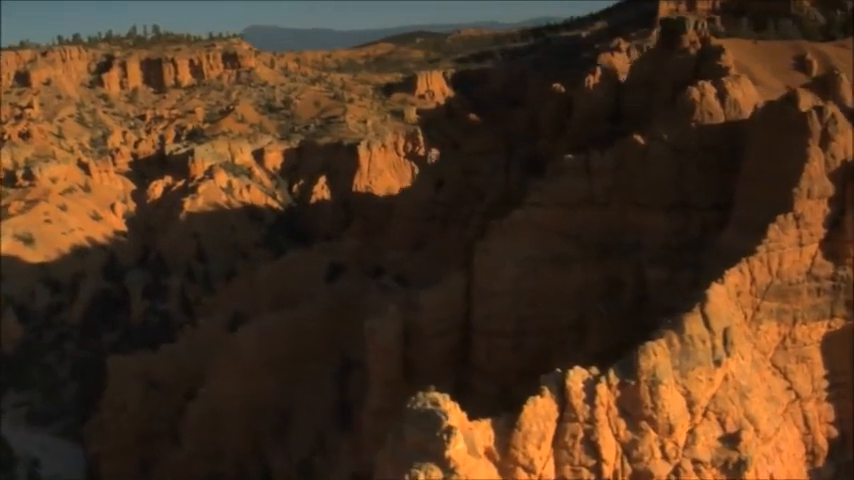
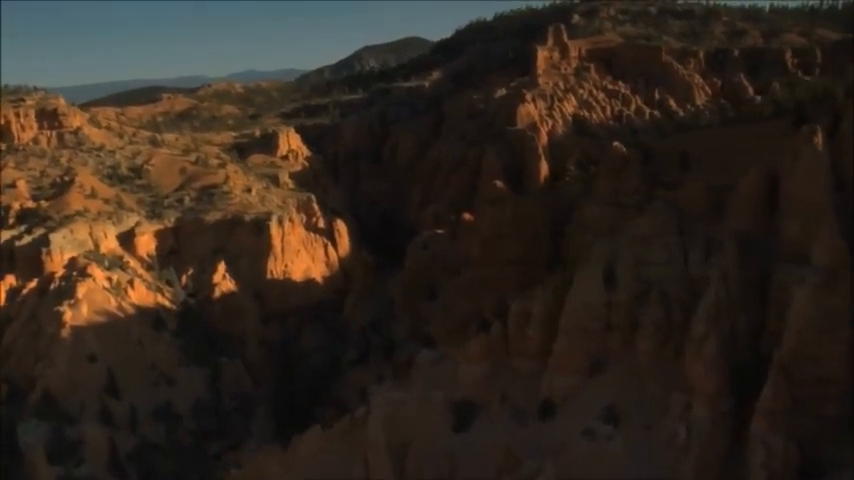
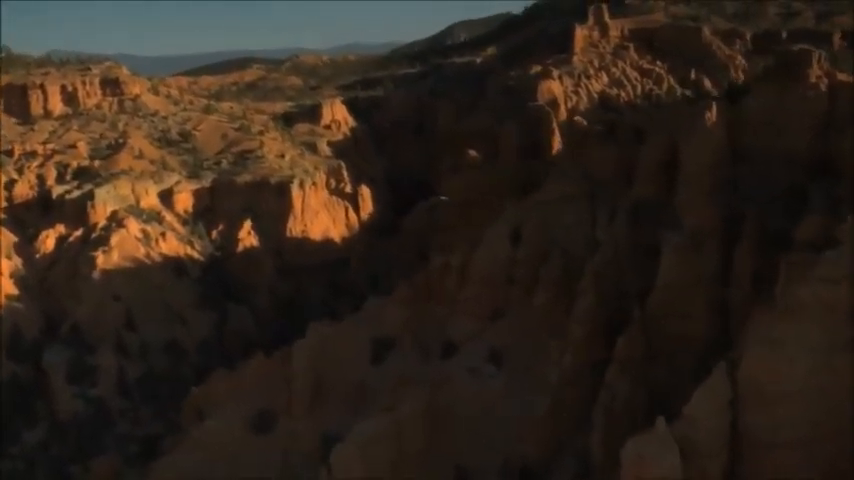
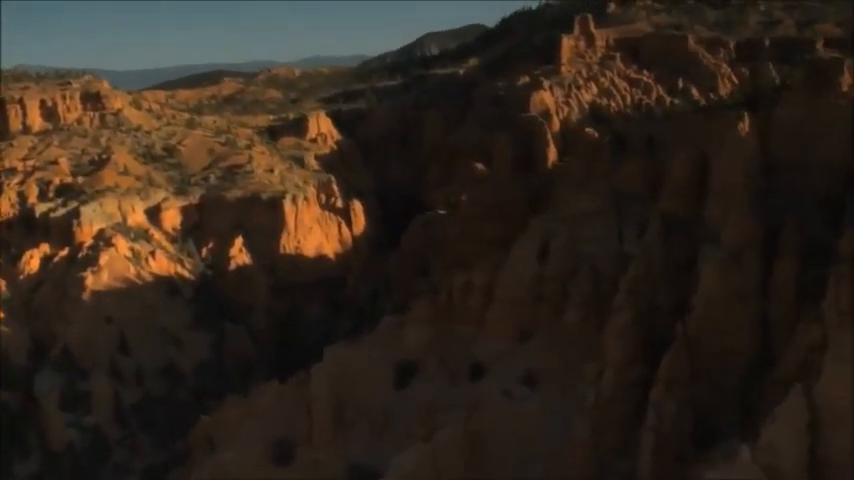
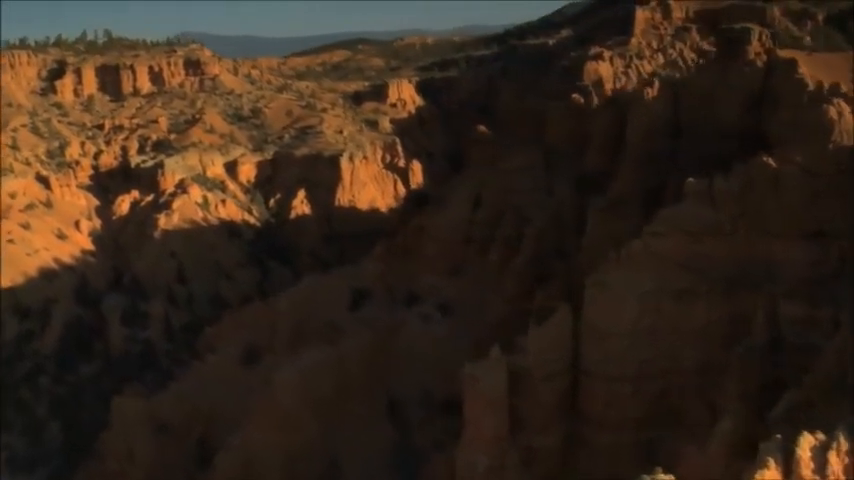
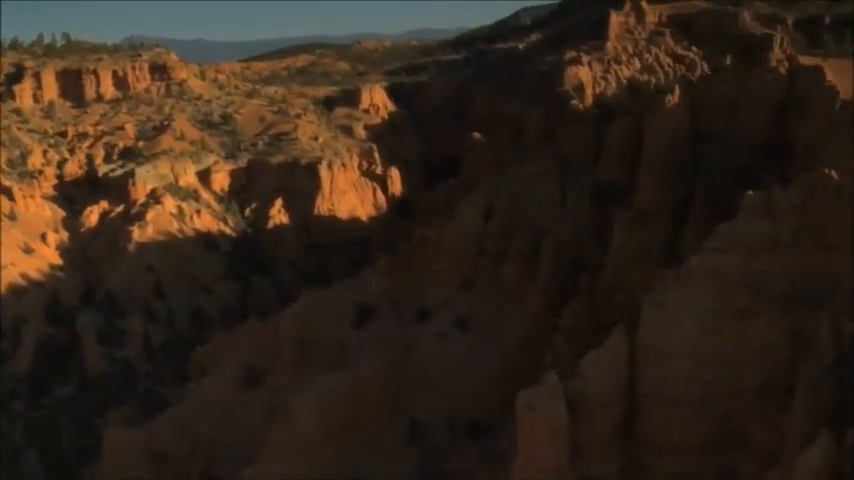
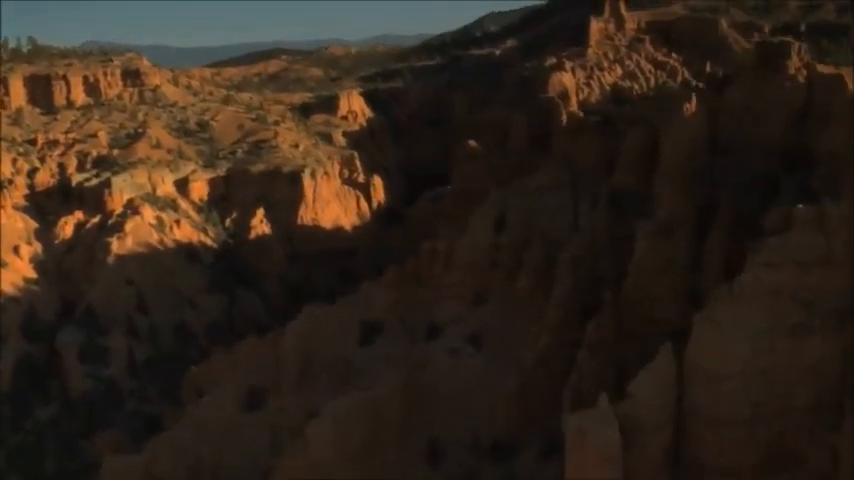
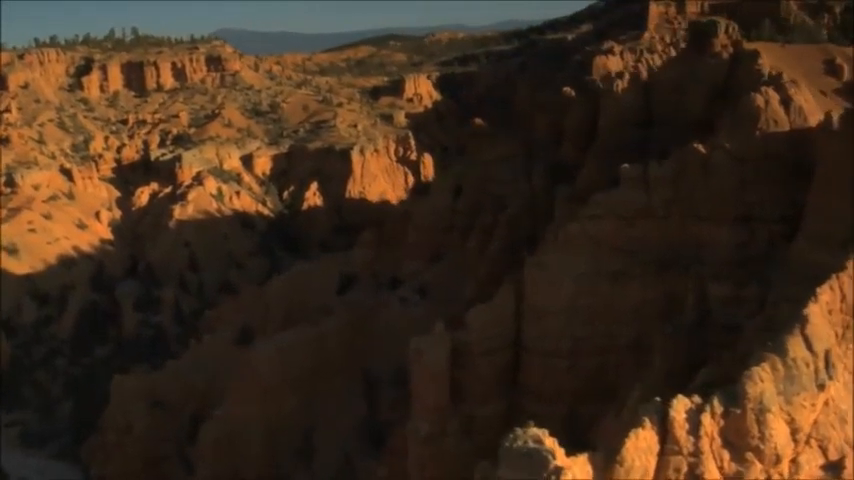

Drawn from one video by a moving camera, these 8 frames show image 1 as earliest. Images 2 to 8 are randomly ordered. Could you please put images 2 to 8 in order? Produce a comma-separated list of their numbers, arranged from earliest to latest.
8, 5, 6, 7, 3, 4, 2
